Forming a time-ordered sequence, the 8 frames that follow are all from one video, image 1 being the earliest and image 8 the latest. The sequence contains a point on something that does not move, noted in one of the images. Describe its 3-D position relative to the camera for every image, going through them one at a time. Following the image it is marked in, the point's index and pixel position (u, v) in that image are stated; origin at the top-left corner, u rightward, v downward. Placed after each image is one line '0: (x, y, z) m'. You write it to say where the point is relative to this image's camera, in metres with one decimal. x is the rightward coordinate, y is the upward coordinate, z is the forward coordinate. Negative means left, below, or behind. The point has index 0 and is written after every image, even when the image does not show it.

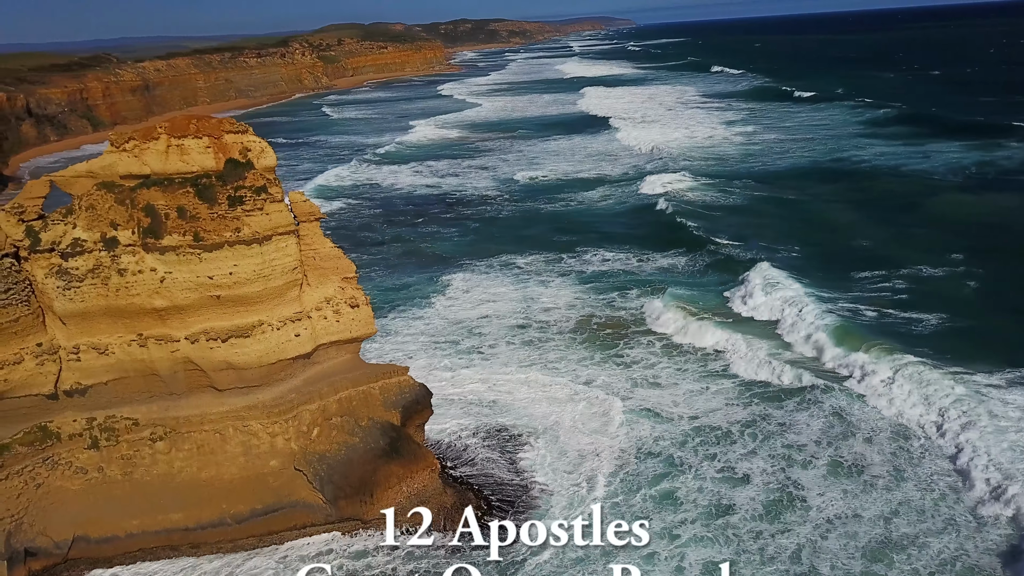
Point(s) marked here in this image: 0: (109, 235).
0: (-4.8, +0.6, +9.7) m
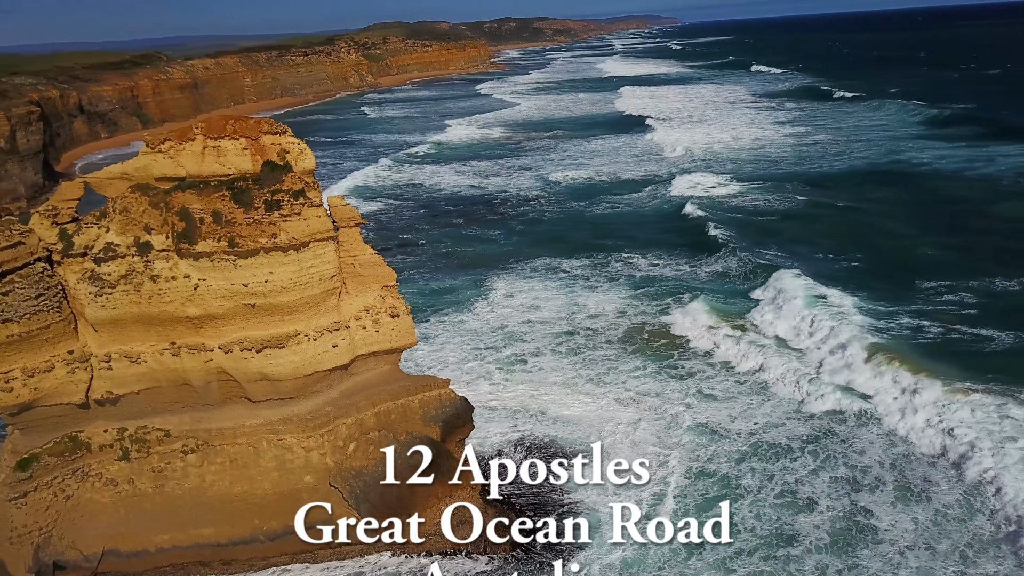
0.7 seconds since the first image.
0: (-4.2, +0.6, +9.4) m
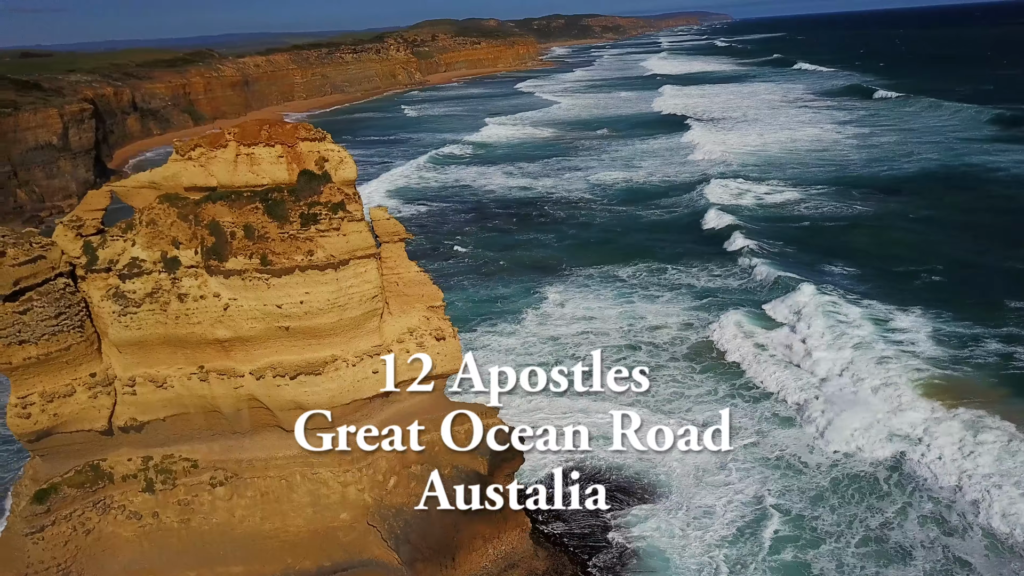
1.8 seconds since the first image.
0: (-3.6, +0.4, +8.7) m
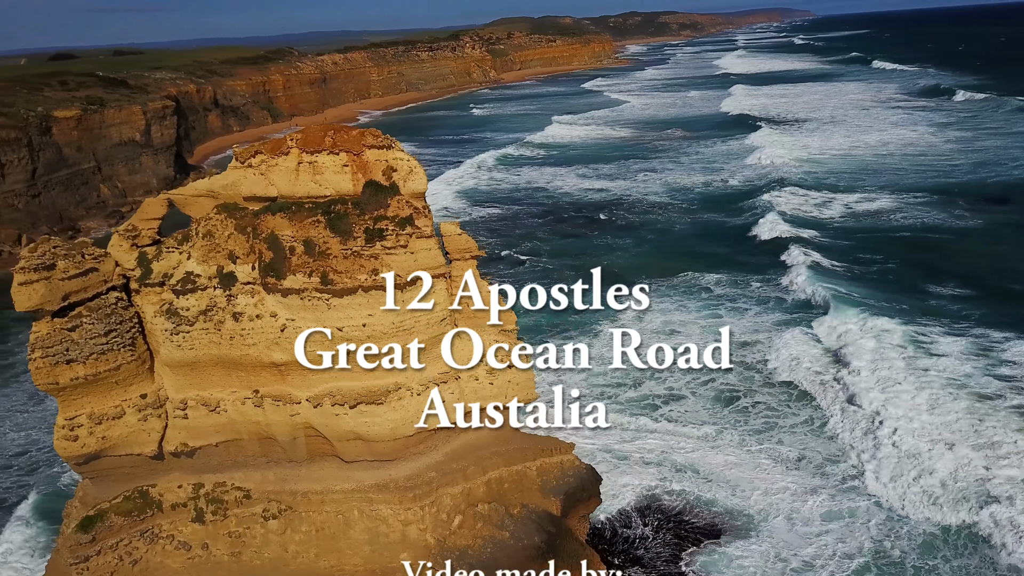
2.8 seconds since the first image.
0: (-2.8, +0.2, +8.0) m
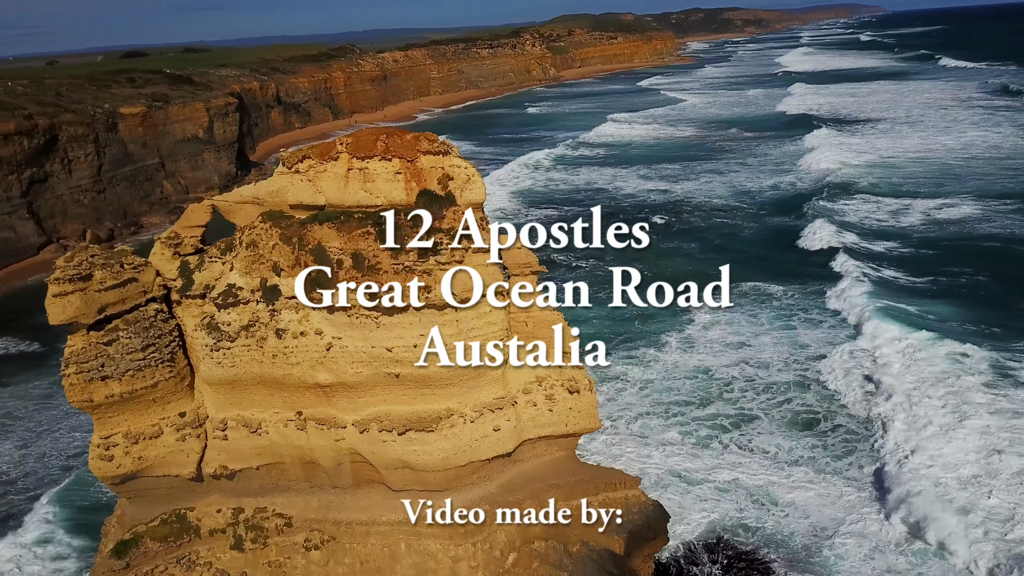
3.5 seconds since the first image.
0: (-2.2, +0.1, +7.5) m
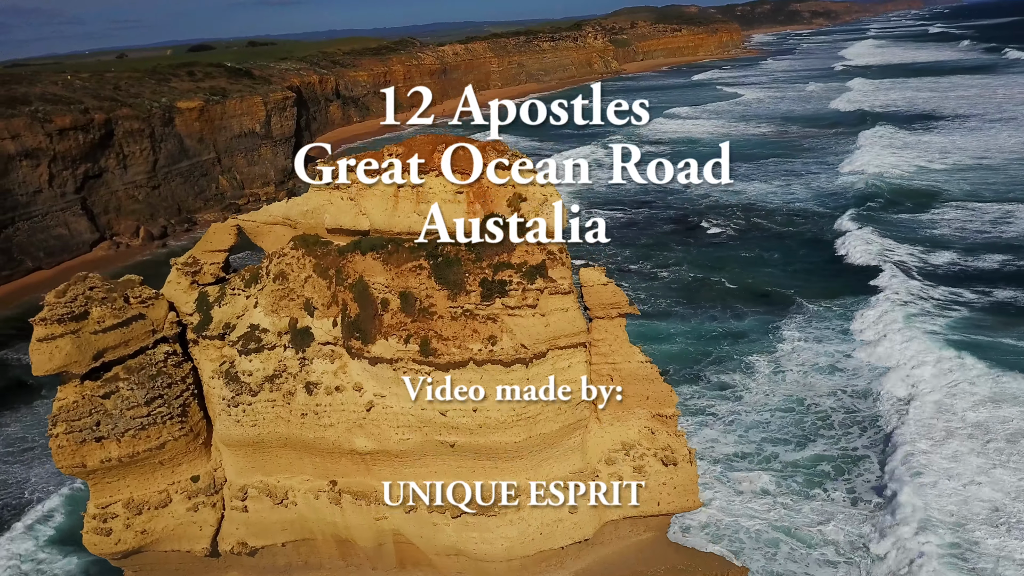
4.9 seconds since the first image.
0: (-1.6, -0.3, +6.2) m
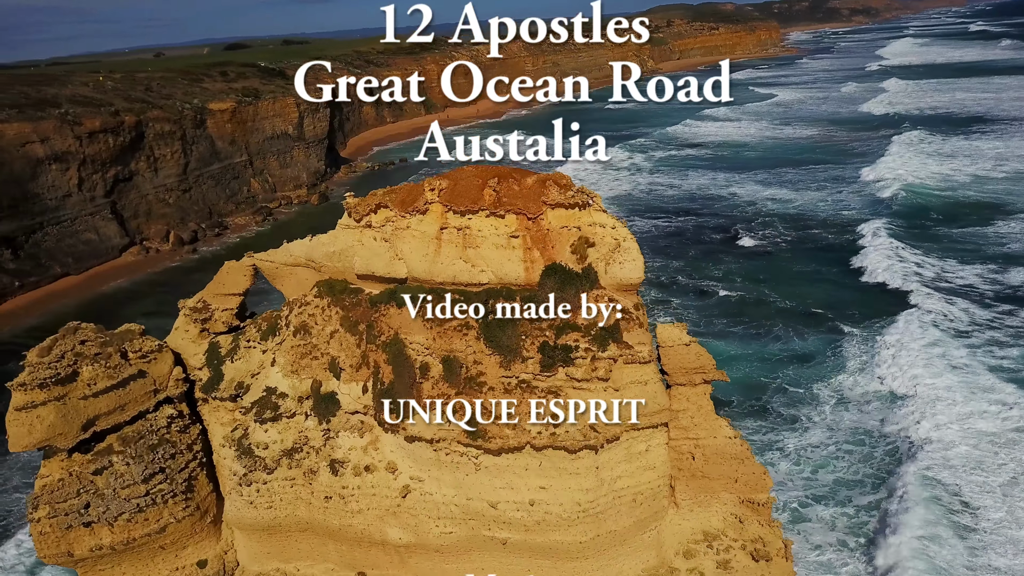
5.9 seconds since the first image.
0: (-1.2, -0.6, +5.2) m
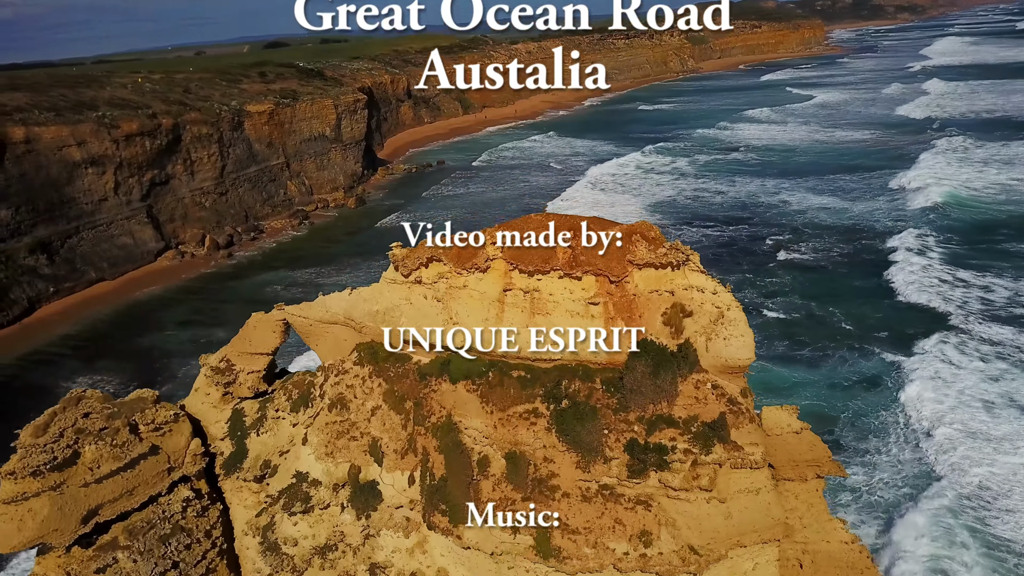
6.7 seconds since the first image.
0: (-0.8, -1.0, +4.4) m
